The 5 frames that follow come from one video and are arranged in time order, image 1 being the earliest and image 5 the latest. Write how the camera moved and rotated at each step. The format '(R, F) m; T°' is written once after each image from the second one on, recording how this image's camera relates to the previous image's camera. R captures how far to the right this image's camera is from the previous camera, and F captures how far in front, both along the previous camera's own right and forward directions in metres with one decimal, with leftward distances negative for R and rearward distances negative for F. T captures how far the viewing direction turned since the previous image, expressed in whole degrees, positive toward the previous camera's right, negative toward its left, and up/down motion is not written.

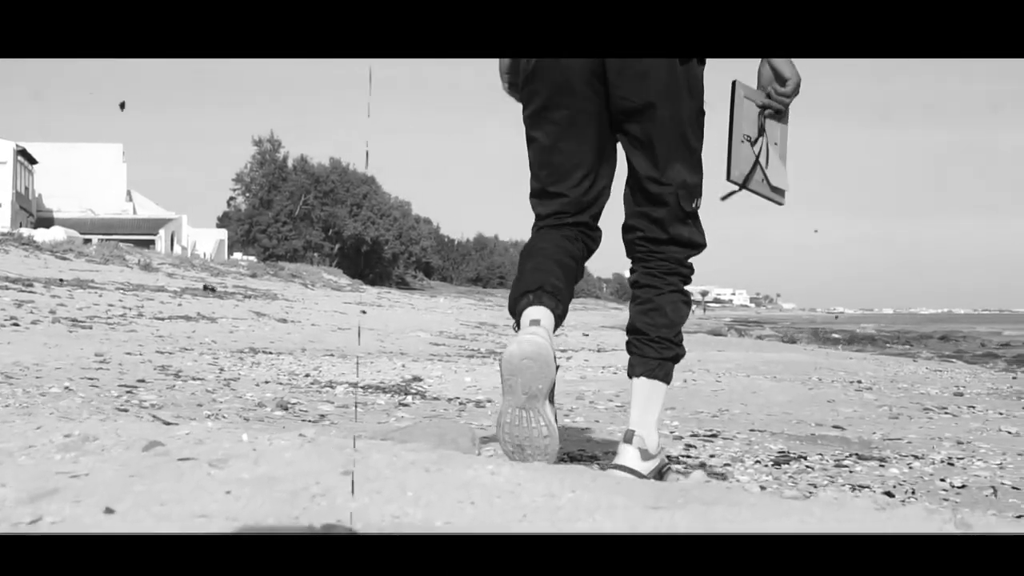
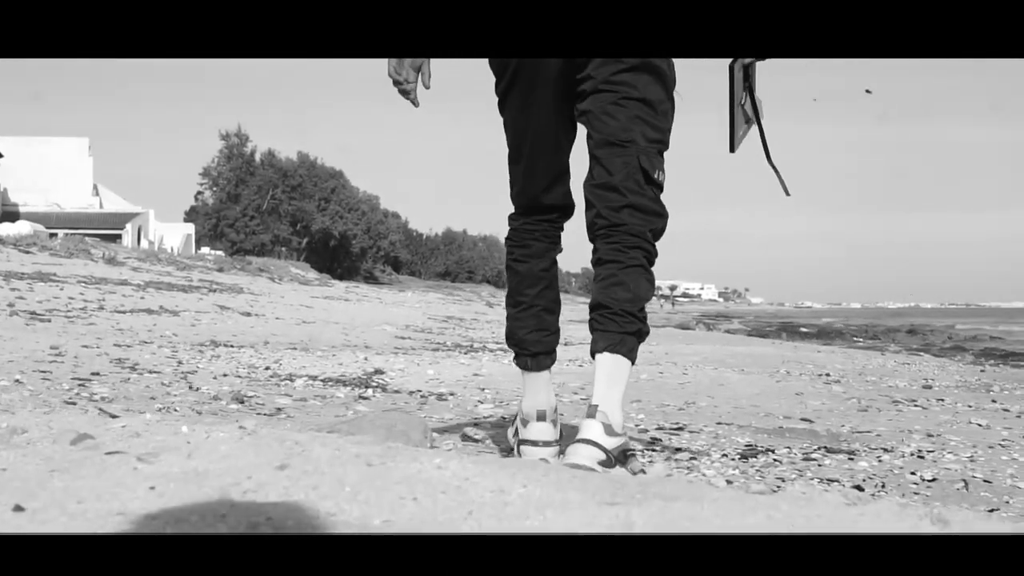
(0.0, +0.1) m; +2°
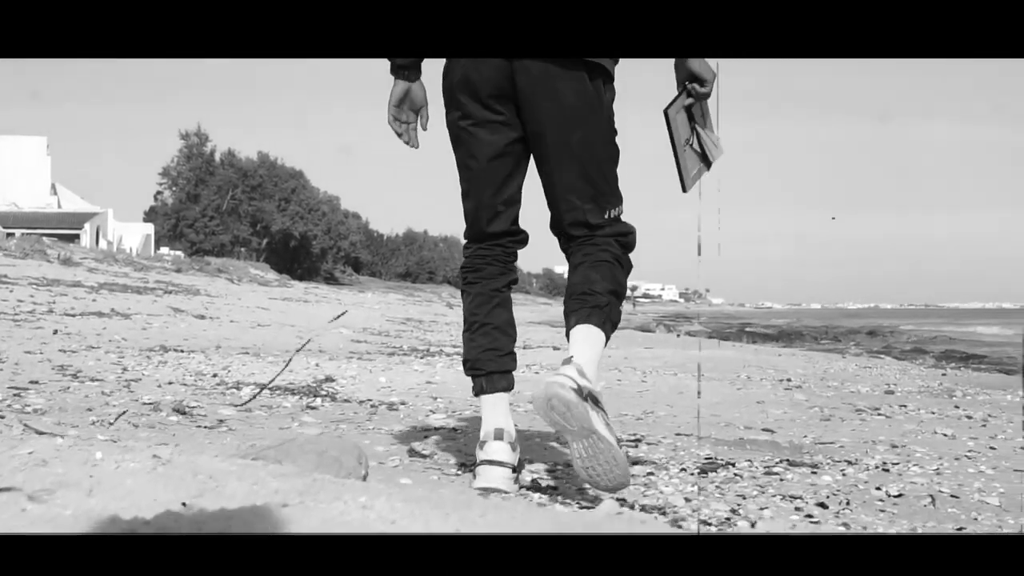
(0.0, +0.2) m; +3°
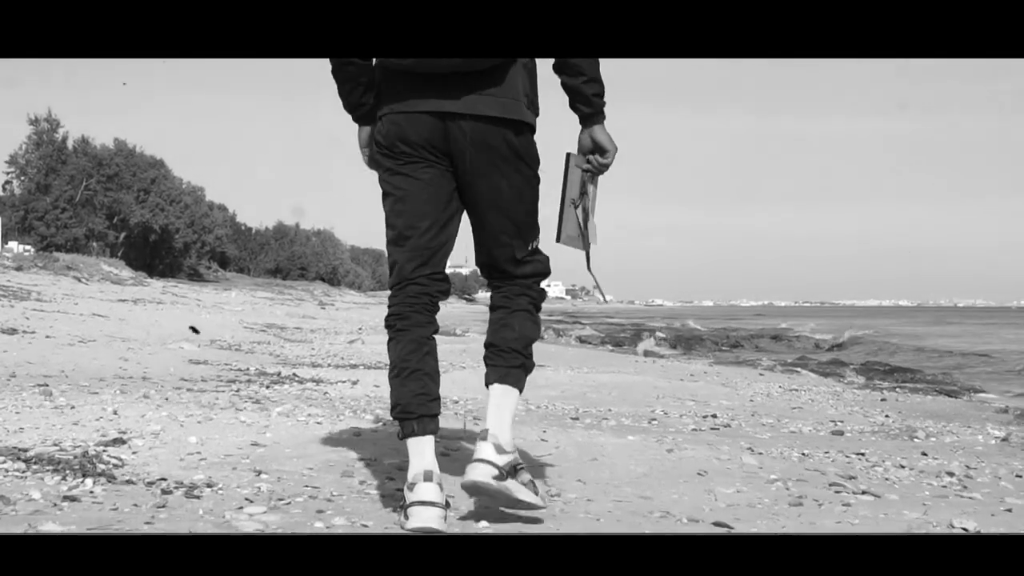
(+0.1, +1.4) m; +8°
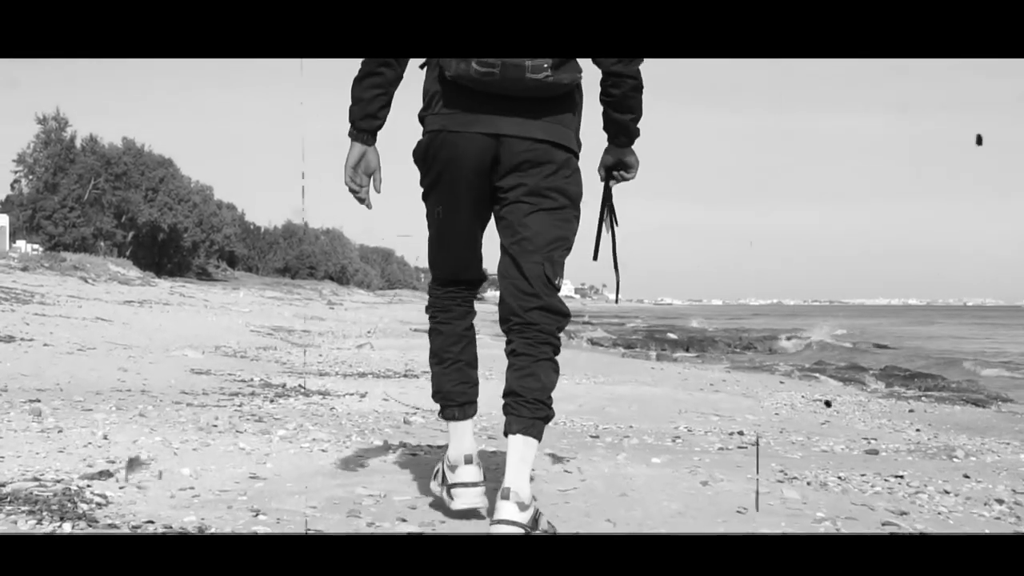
(0.0, +0.4) m; -1°
